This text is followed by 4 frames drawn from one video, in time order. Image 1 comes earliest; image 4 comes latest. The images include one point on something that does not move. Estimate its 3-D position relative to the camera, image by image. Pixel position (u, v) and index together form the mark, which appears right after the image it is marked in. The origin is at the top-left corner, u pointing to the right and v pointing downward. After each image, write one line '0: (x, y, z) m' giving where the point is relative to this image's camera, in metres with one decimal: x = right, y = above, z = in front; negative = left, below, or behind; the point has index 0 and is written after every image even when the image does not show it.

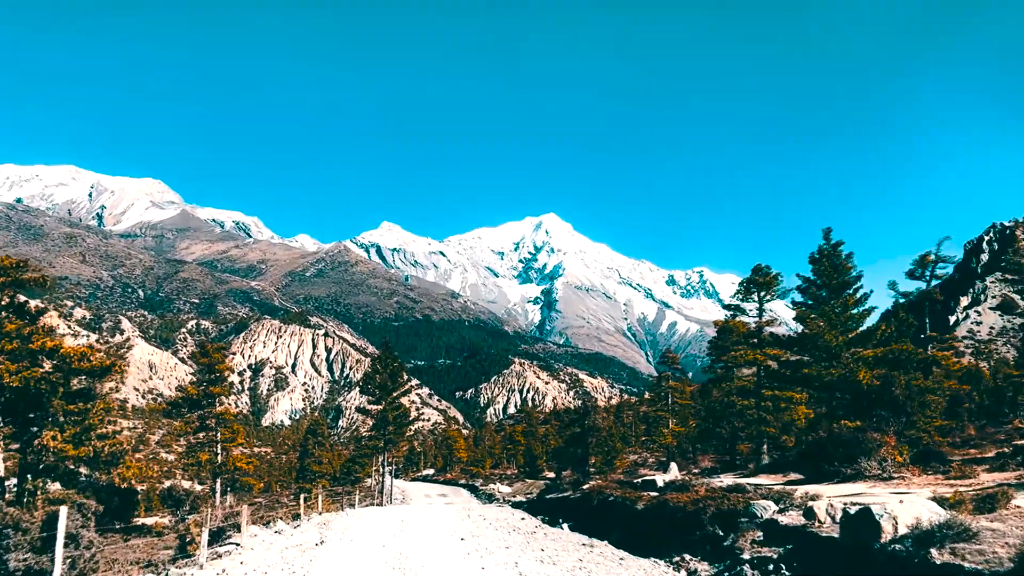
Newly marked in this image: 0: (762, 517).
0: (+9.5, -8.7, +20.1) m
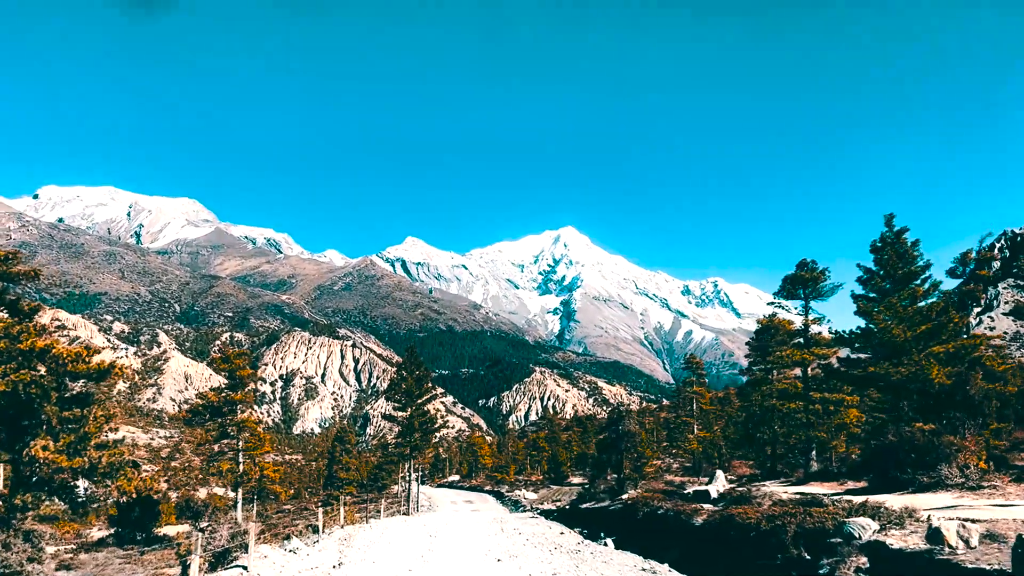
0: (+10.9, -7.9, +16.6) m
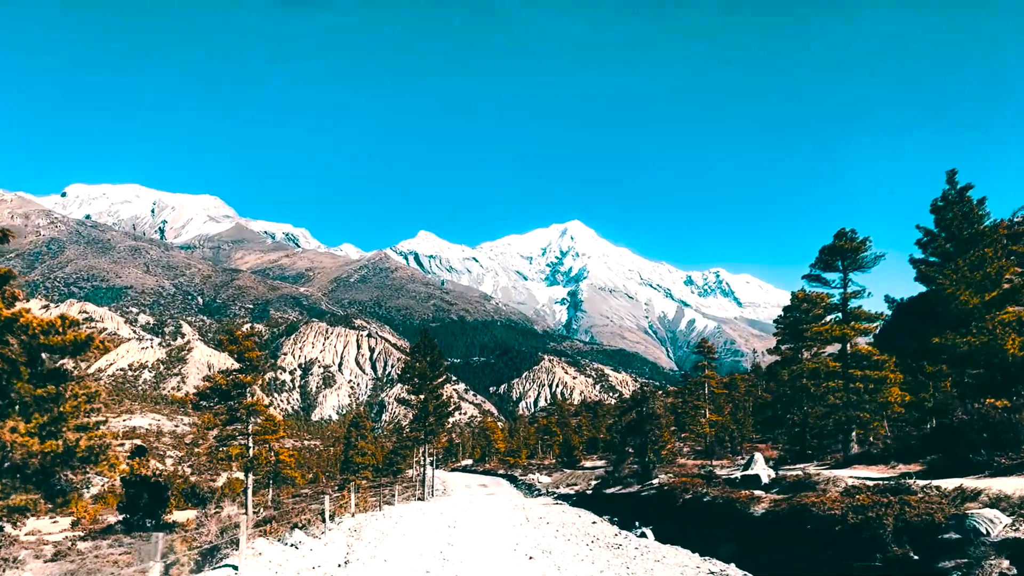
0: (+12.0, -6.2, +13.1) m
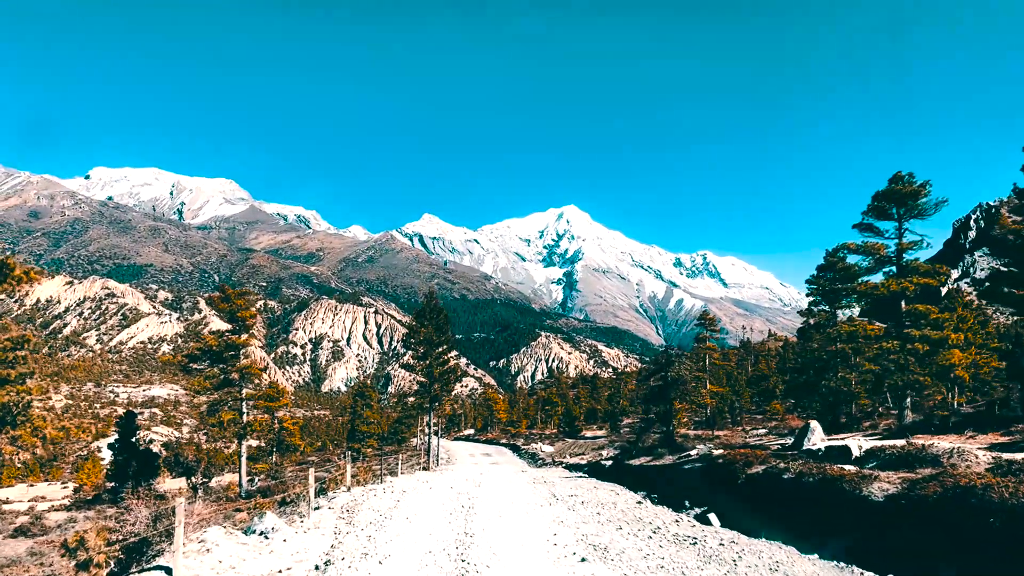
0: (+13.1, -3.8, +7.5) m
